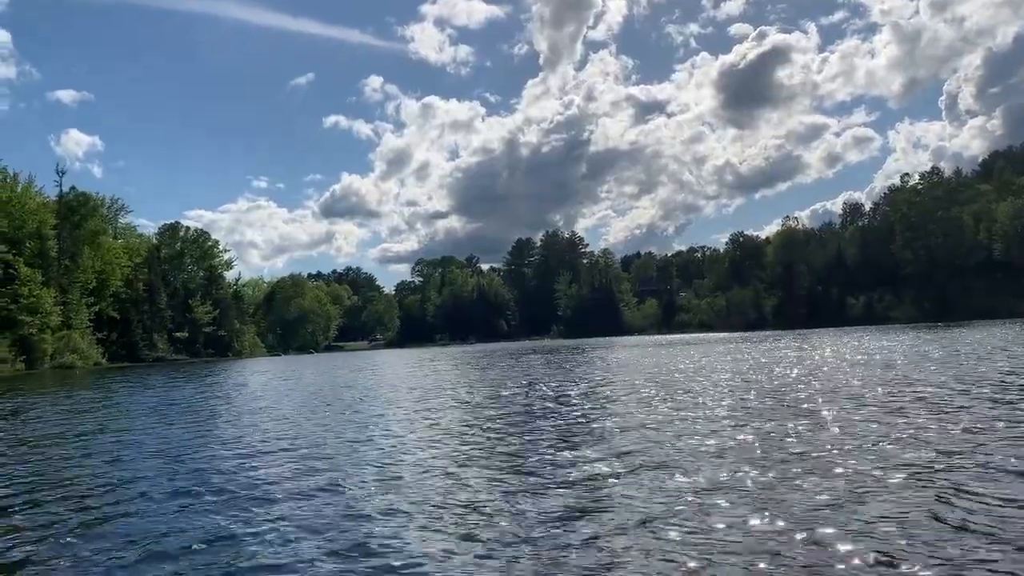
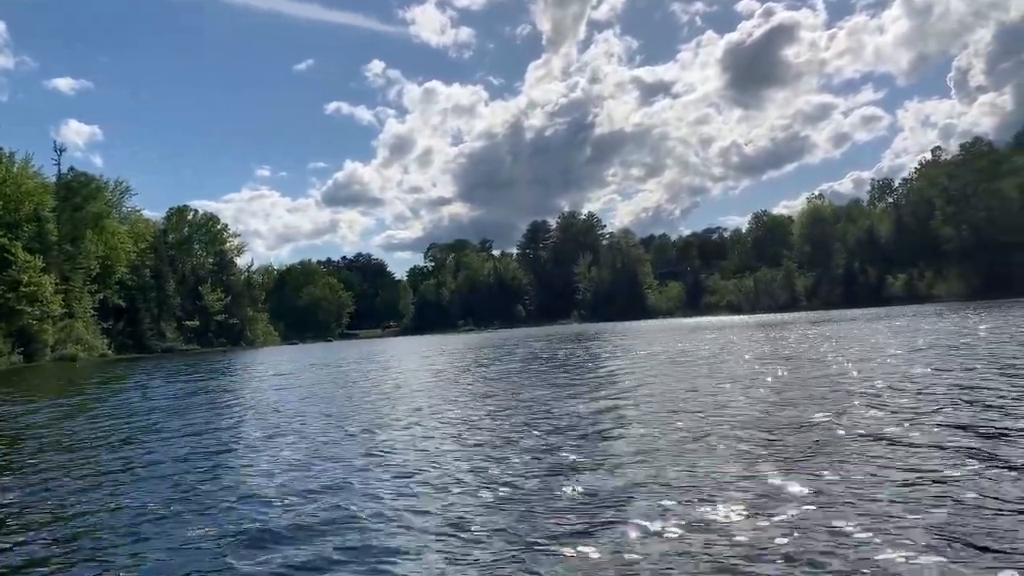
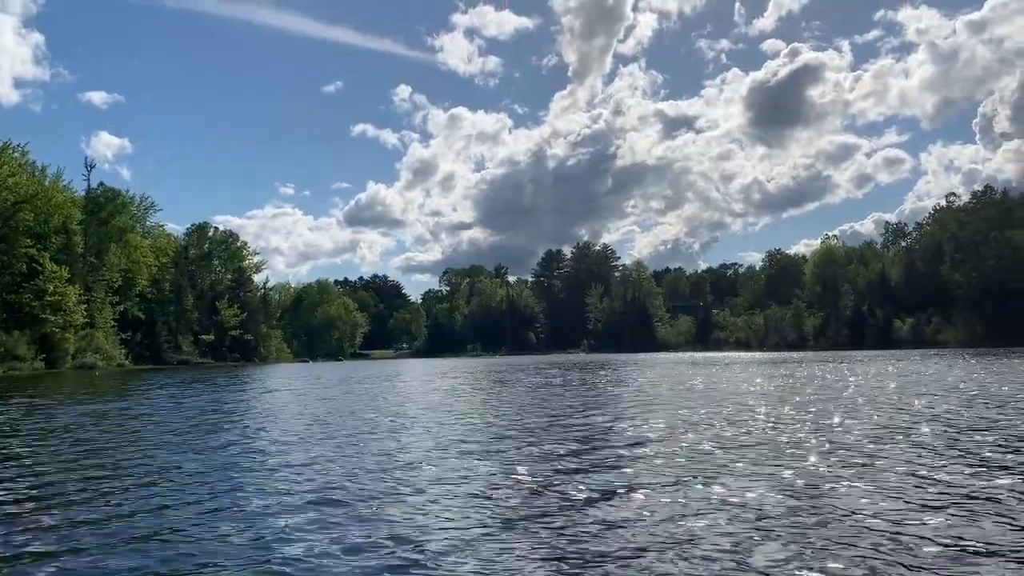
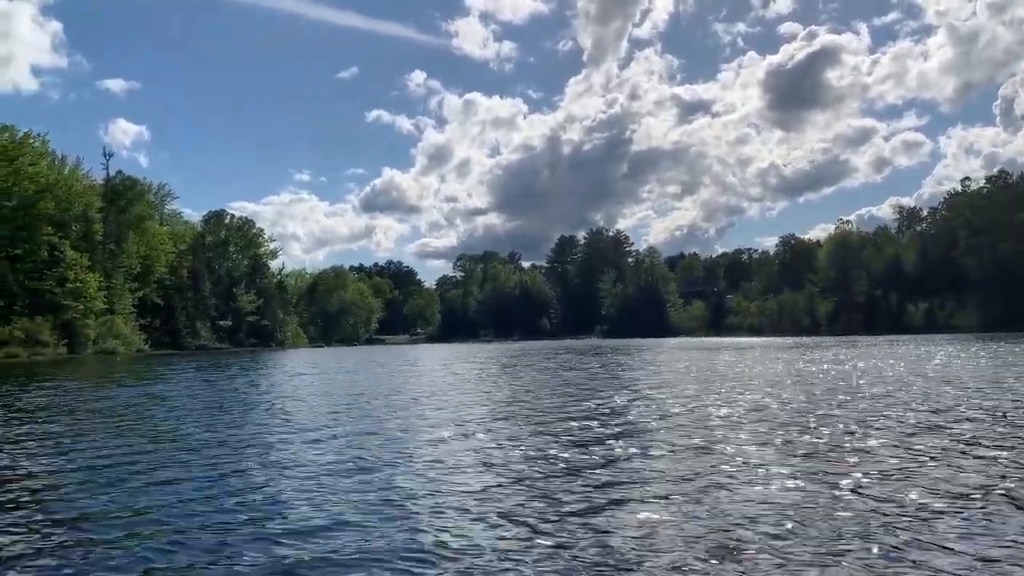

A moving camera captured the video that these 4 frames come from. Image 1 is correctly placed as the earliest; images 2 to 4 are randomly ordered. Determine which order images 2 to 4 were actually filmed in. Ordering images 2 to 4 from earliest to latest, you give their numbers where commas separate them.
4, 3, 2
